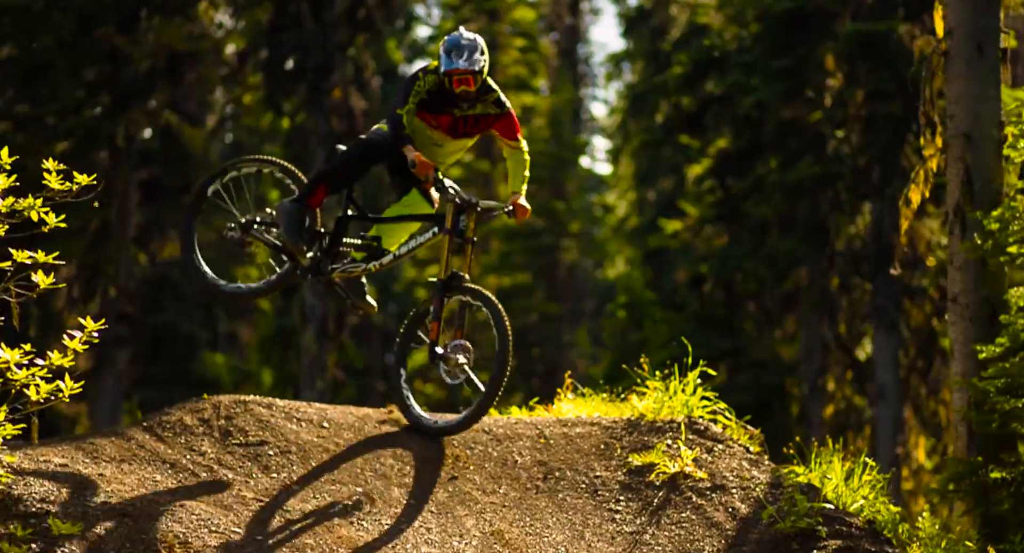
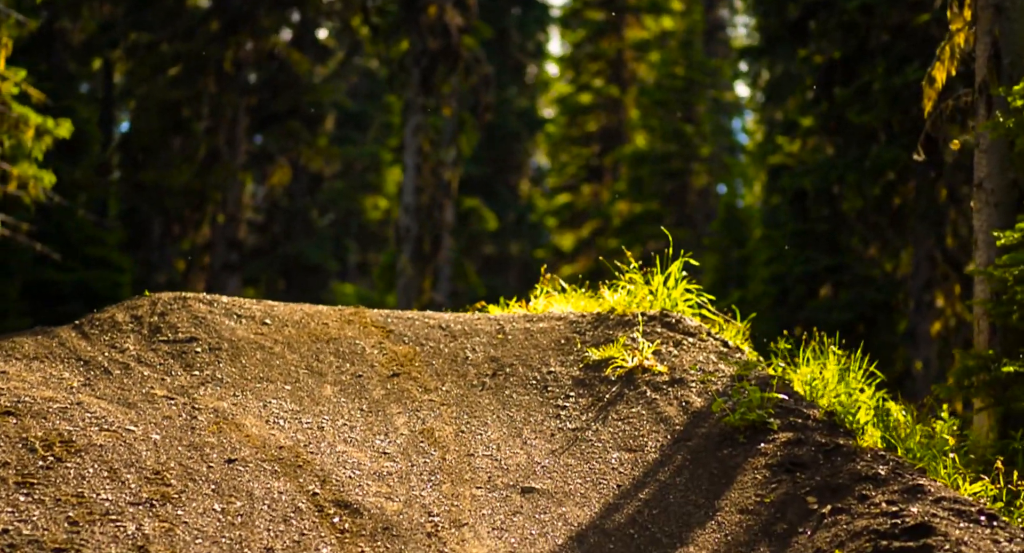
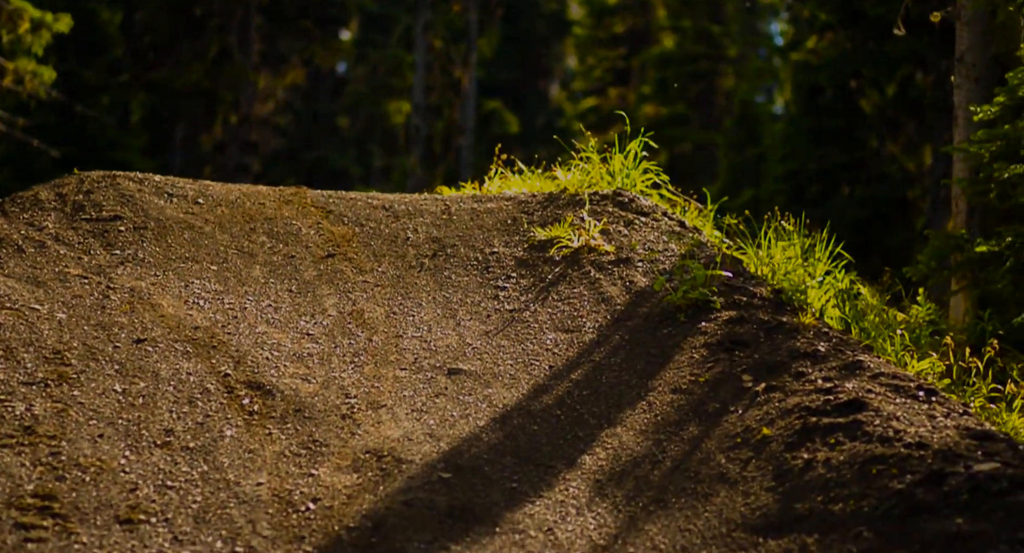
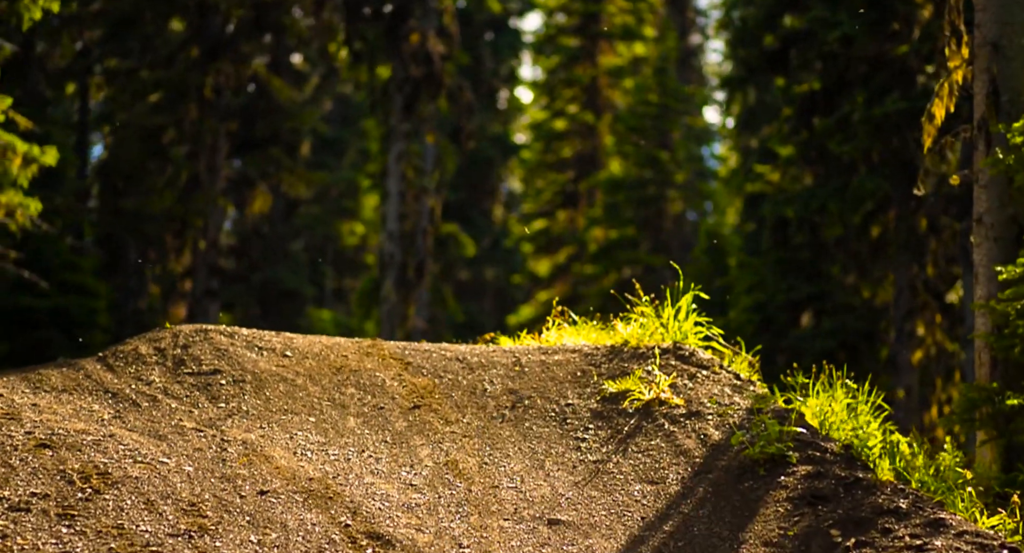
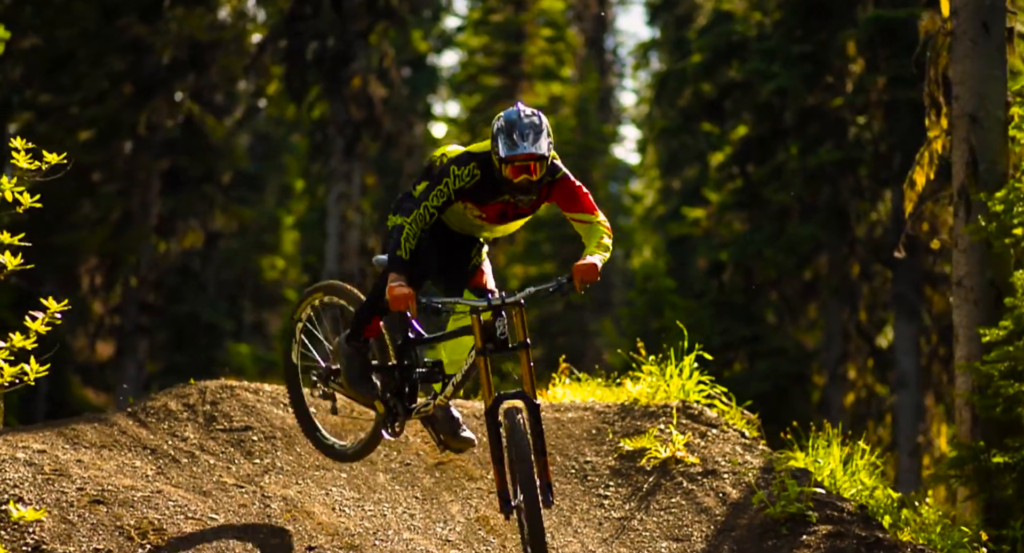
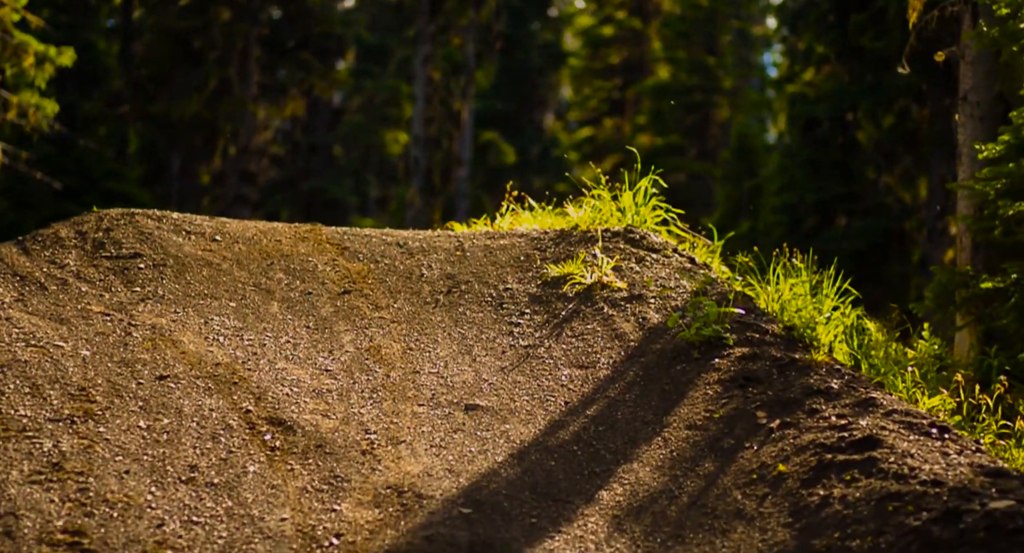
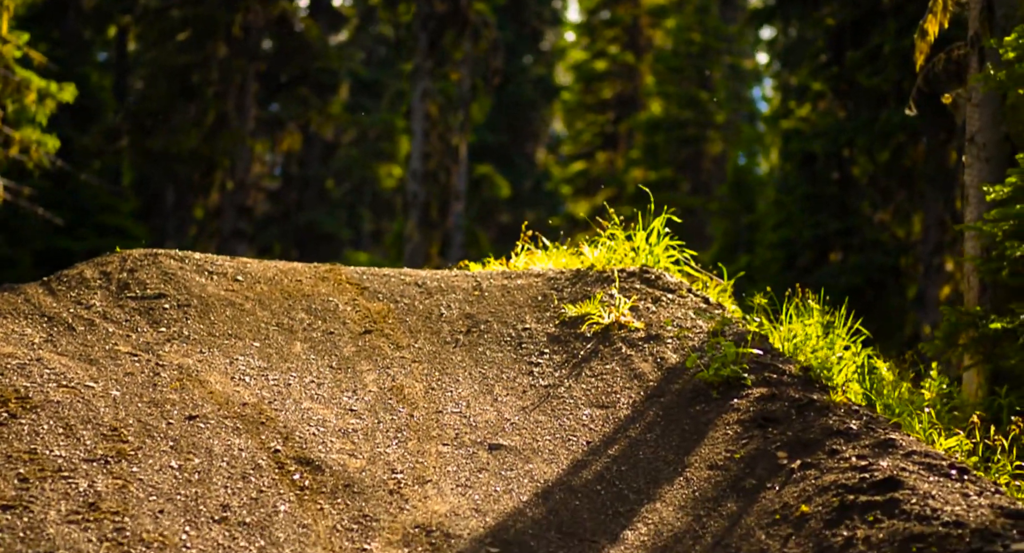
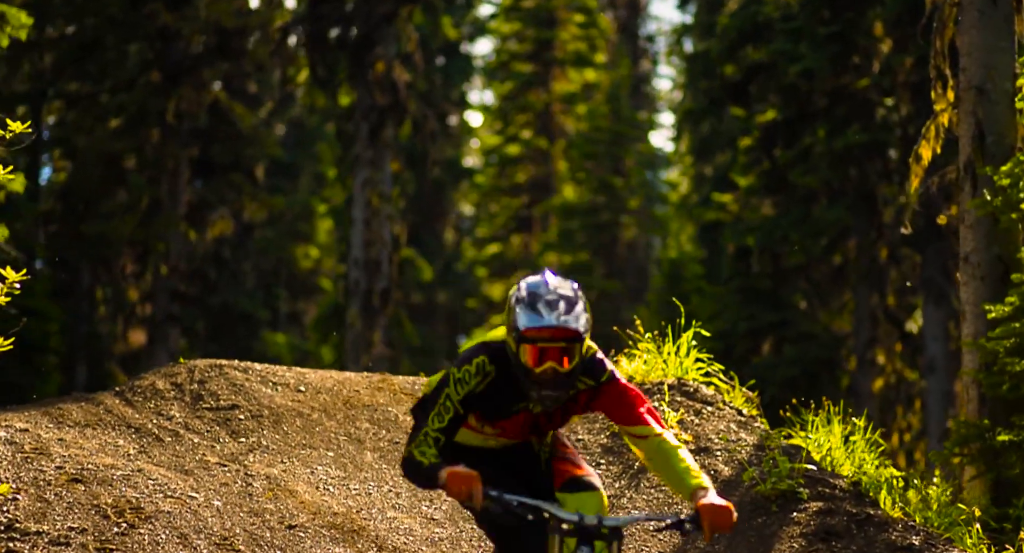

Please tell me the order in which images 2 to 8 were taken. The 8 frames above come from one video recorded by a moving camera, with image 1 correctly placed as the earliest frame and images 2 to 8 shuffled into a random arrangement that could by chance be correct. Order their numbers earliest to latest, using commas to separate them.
5, 8, 4, 2, 7, 6, 3
